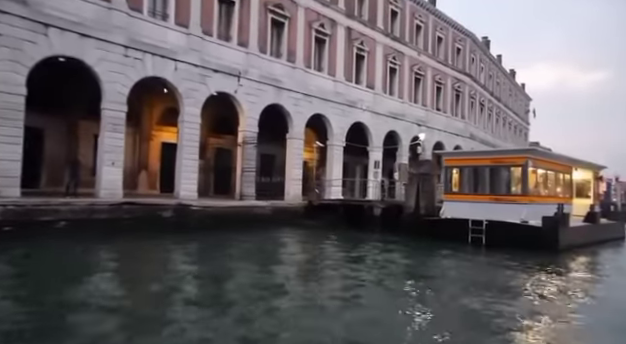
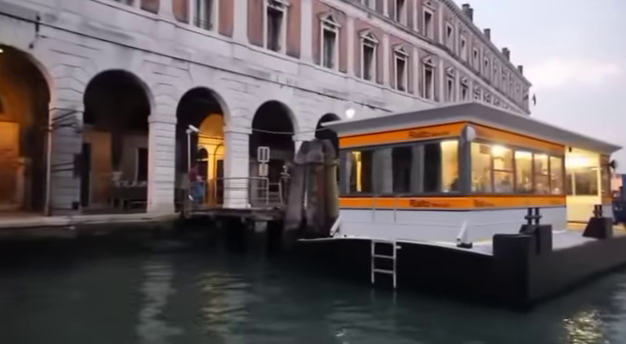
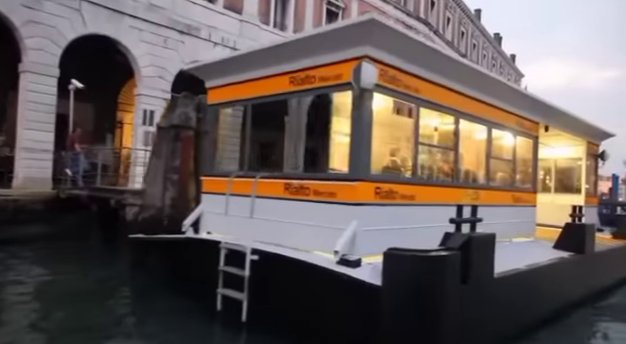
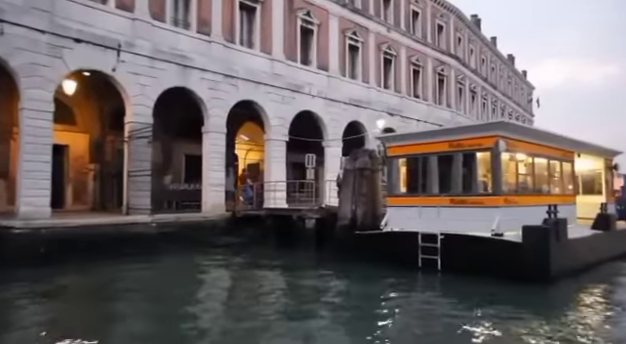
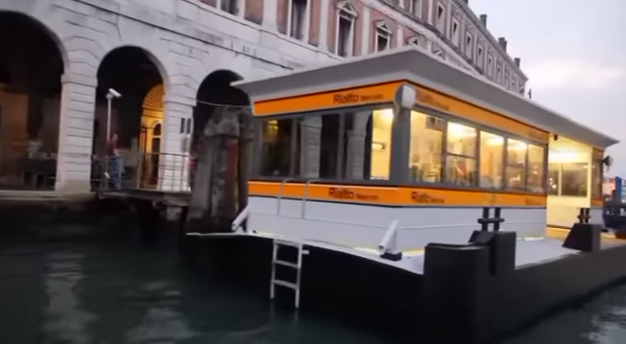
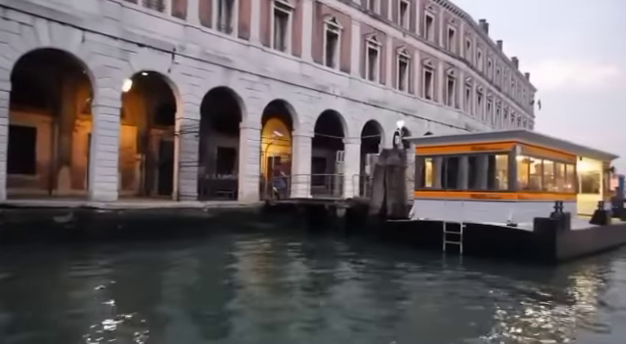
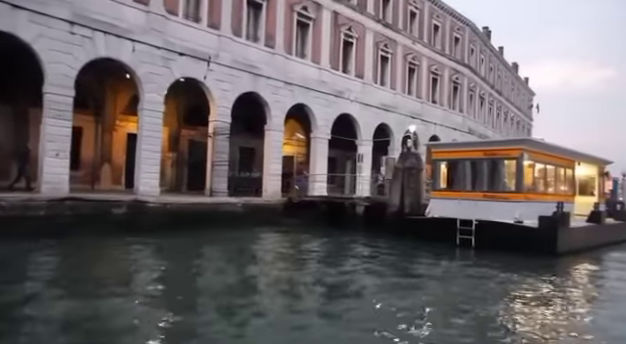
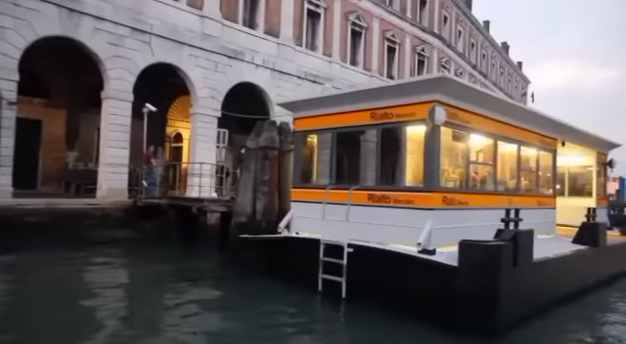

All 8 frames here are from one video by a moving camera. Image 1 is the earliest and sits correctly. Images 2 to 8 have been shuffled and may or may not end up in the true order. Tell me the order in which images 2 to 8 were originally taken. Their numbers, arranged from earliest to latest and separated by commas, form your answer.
7, 6, 4, 2, 8, 5, 3
